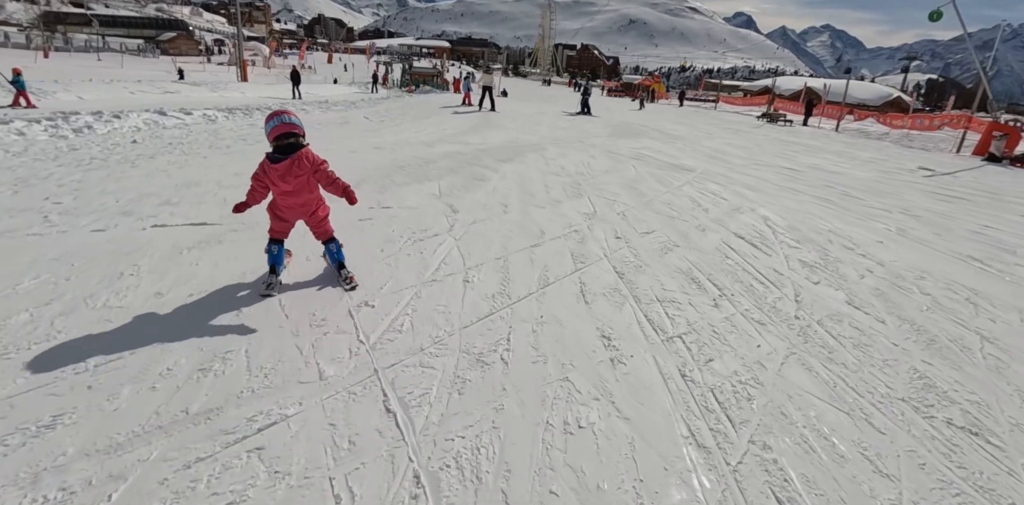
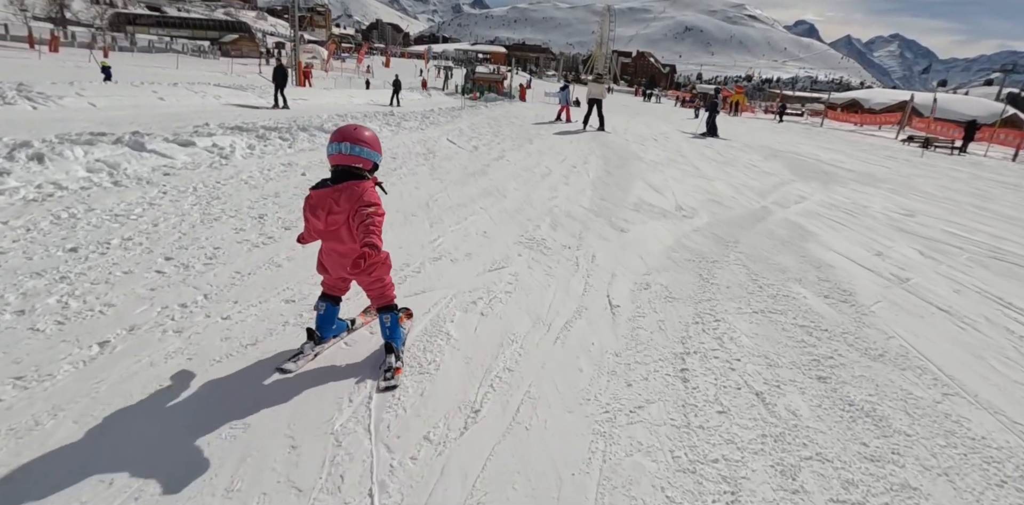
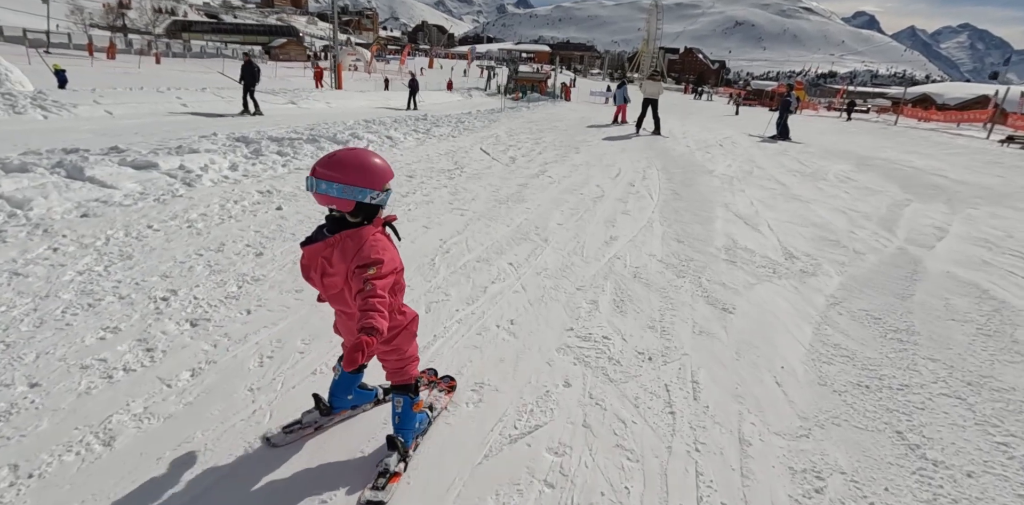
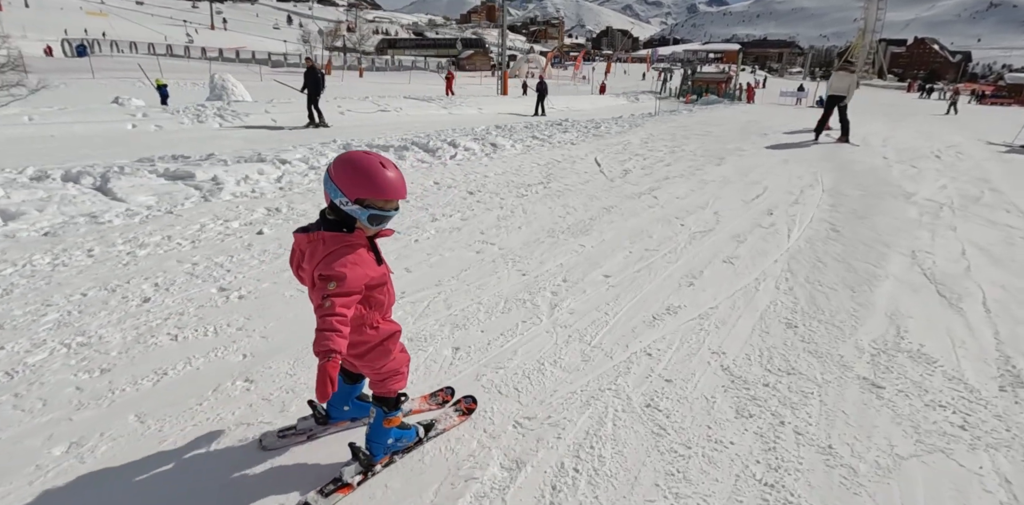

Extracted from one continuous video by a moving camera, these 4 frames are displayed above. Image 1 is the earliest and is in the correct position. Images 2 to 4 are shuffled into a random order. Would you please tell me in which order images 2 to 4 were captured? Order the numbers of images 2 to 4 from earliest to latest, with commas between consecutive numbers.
2, 3, 4
